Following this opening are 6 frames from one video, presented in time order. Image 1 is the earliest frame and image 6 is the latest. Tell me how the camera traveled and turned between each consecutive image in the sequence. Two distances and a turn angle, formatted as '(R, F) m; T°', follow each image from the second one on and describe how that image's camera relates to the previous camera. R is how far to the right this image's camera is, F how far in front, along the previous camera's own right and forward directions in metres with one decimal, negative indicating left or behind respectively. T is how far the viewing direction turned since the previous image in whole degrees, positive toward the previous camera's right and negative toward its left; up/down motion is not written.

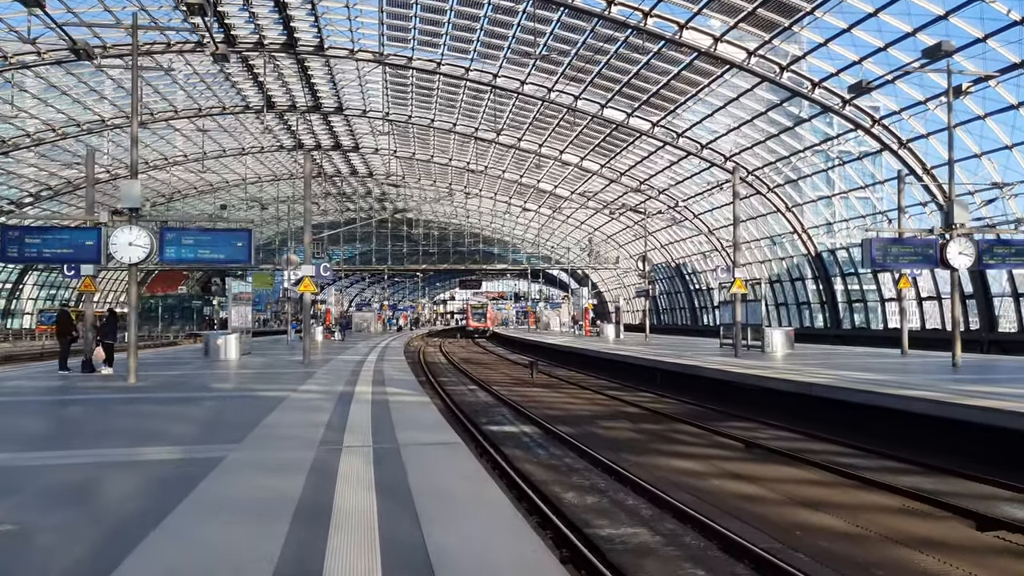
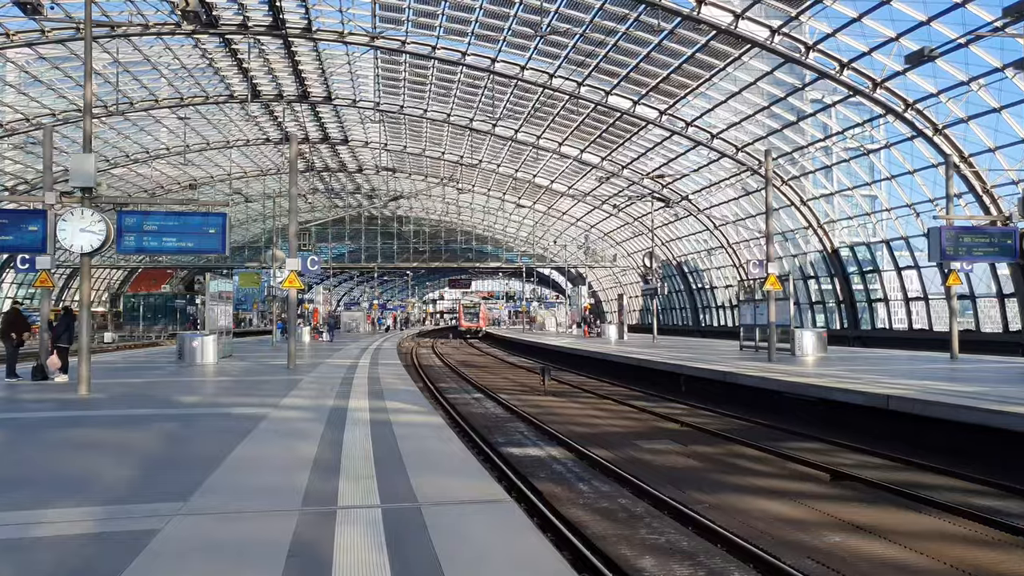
(-0.6, +3.0) m; +1°
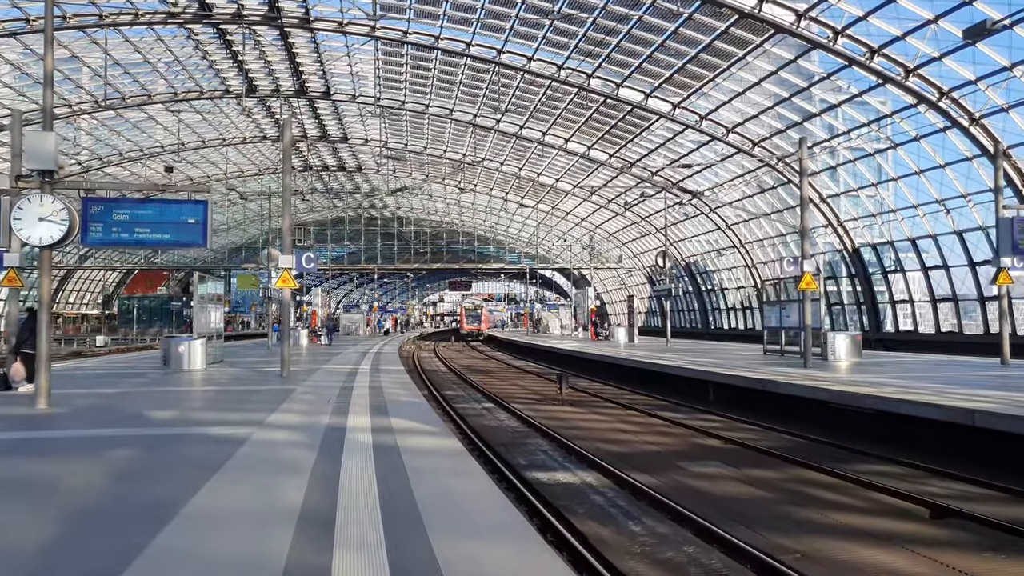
(-0.4, +2.2) m; 0°
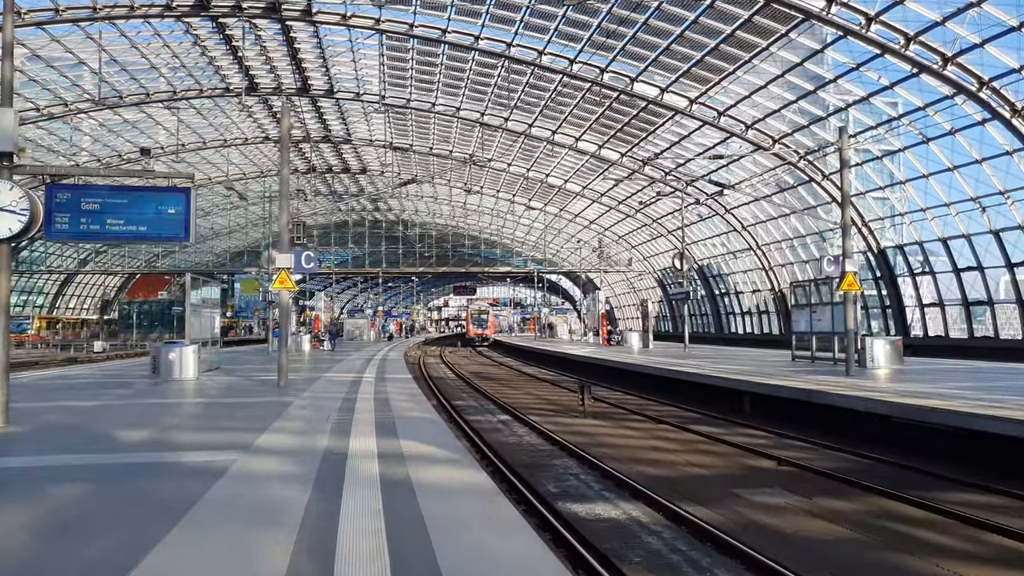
(-0.3, +2.0) m; 0°
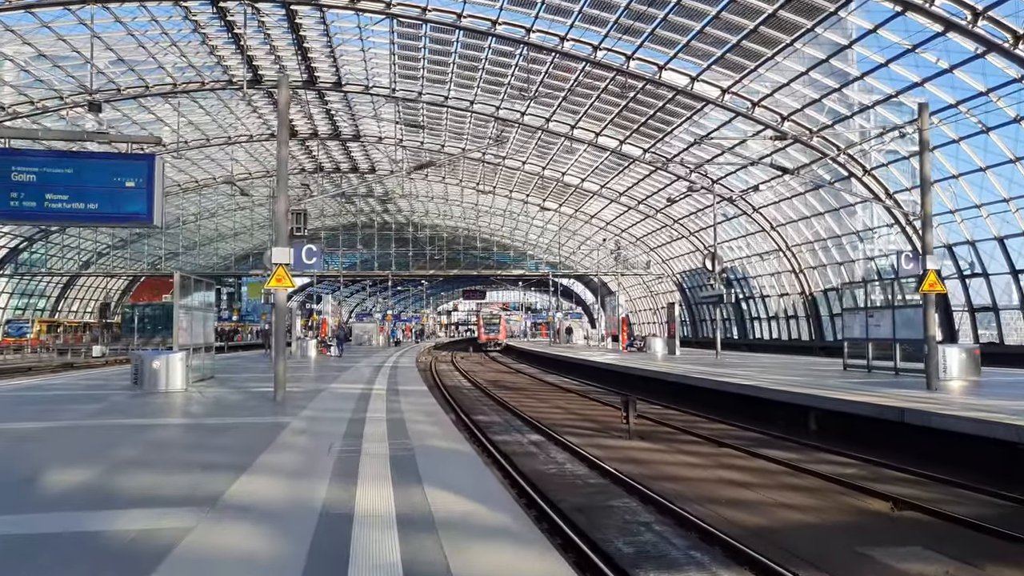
(-0.5, +3.0) m; -1°
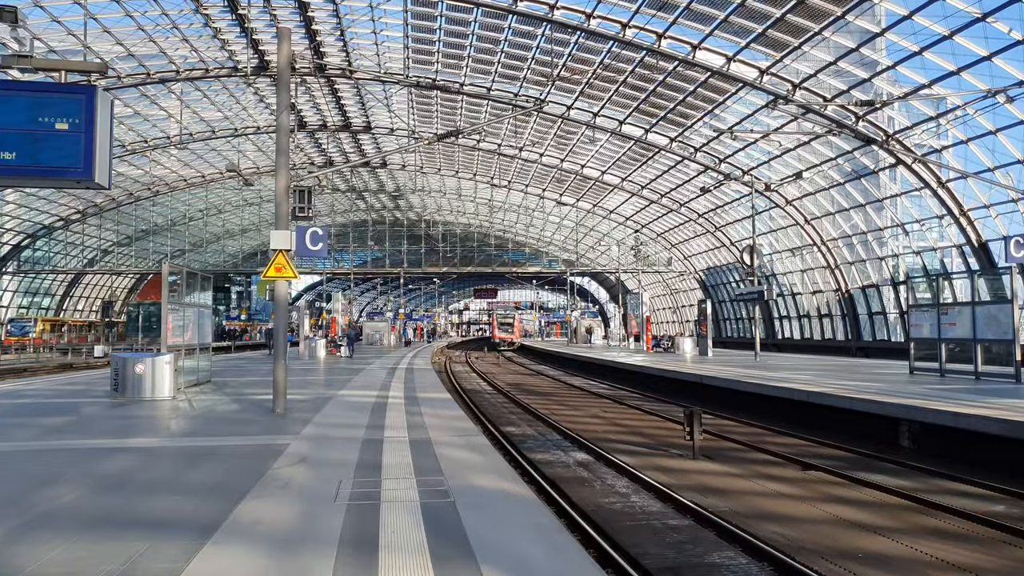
(-0.6, +3.0) m; -1°
